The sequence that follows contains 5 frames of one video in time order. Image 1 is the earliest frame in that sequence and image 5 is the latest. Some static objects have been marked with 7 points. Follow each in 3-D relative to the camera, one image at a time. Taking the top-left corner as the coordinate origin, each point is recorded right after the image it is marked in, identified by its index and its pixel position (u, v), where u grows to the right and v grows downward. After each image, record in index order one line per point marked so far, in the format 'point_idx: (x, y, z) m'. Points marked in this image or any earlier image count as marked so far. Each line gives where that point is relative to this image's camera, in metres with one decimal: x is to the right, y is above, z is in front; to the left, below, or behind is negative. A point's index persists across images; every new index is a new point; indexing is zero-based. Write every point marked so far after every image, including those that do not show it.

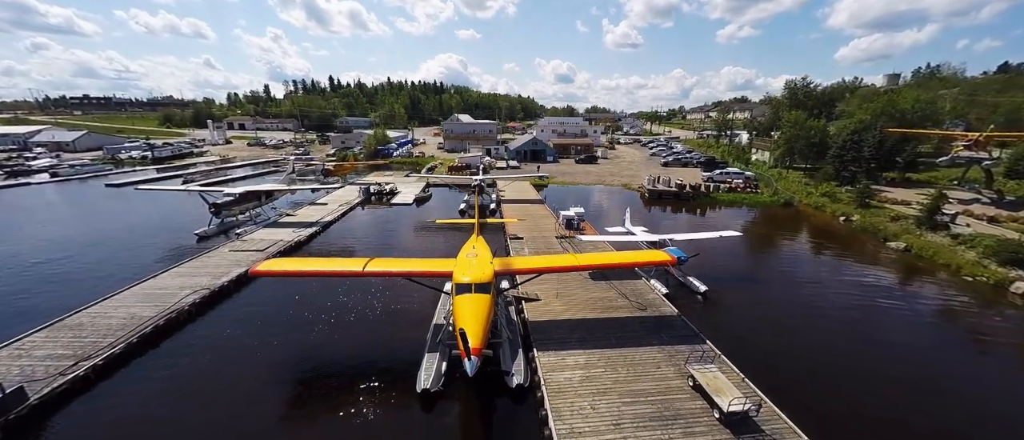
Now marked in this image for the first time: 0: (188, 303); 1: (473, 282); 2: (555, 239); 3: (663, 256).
0: (-12.4, -3.2, +13.1) m
1: (-1.1, -1.8, +9.8) m
2: (+2.5, -1.1, +19.7) m
3: (+5.1, -1.2, +11.5) m
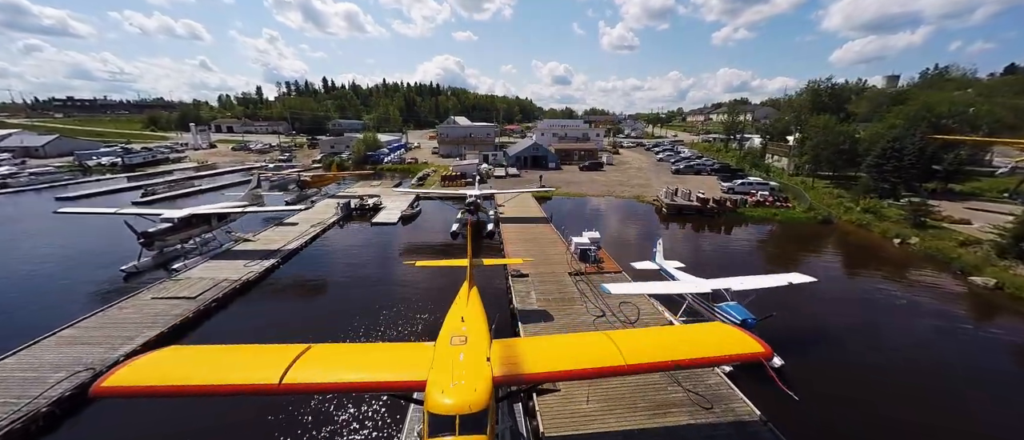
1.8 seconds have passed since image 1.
0: (-12.2, -4.7, +9.1) m
1: (-0.9, -3.3, +5.9) m
2: (+2.7, -2.6, +15.9) m
3: (+5.3, -2.7, +7.7) m
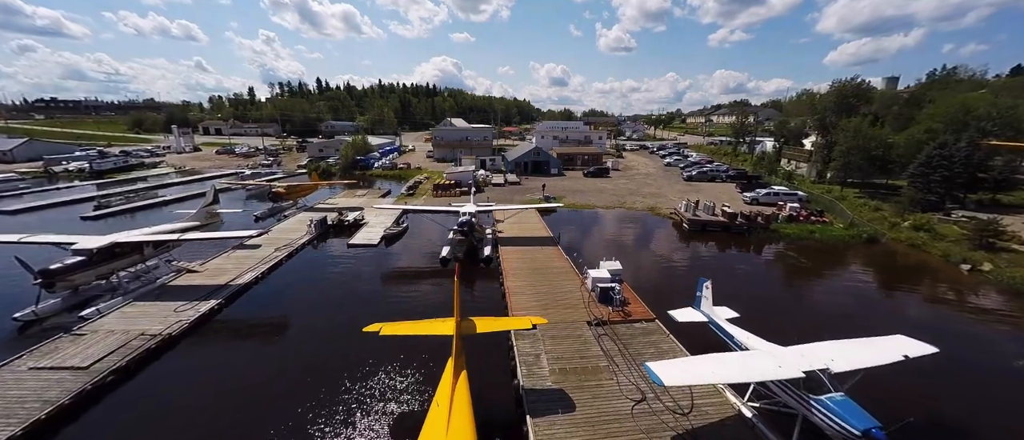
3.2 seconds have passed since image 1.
0: (-12.0, -6.0, +5.4) m
1: (-0.7, -4.5, +2.3) m
2: (+2.8, -3.9, +12.3) m
3: (+5.4, -3.9, +4.1) m
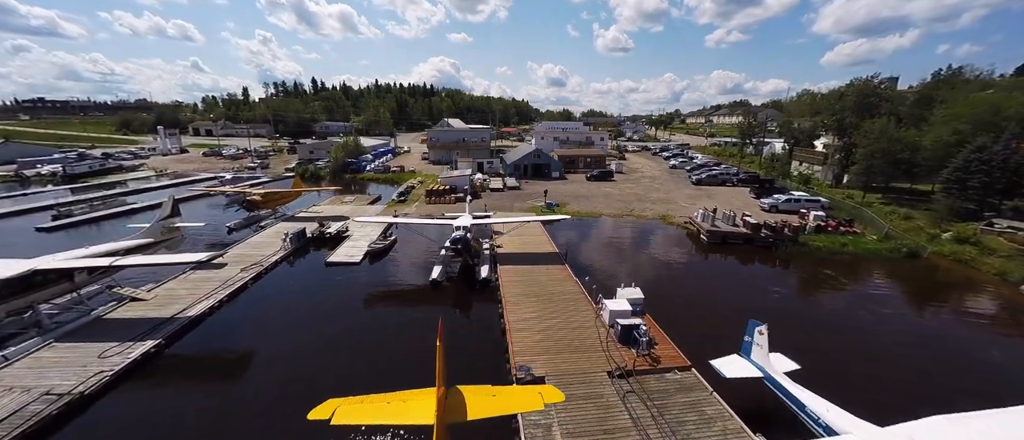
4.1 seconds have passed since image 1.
0: (-11.9, -6.8, +2.8) m
1: (-0.6, -5.3, -0.2) m
2: (+2.9, -4.7, +9.8) m
3: (+5.6, -4.7, +1.7) m
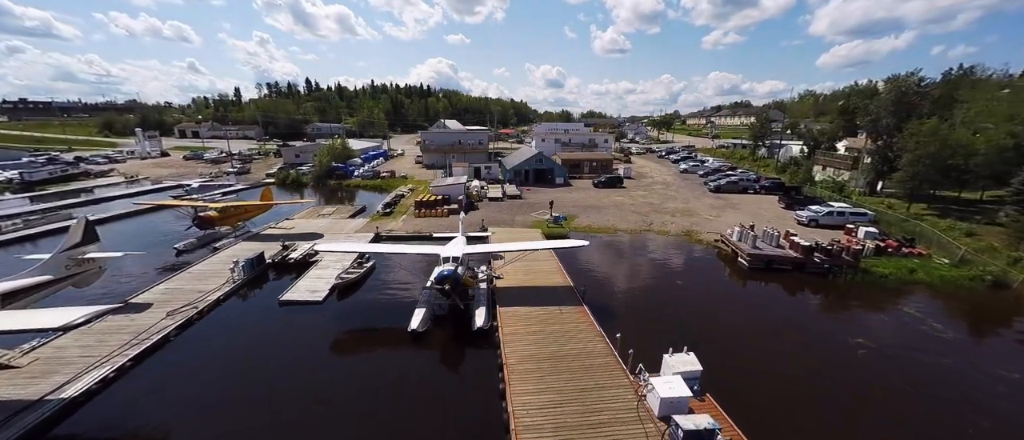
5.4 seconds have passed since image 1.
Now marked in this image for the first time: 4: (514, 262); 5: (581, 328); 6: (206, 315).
0: (-11.6, -8.0, -1.1) m
1: (-0.3, -6.4, -4.0) m
2: (+3.1, -5.8, +6.0) m
3: (+5.8, -5.8, -2.1) m
4: (+0.1, -2.2, +18.8) m
5: (+2.5, -3.9, +12.8) m
6: (-13.2, -4.1, +14.8) m
